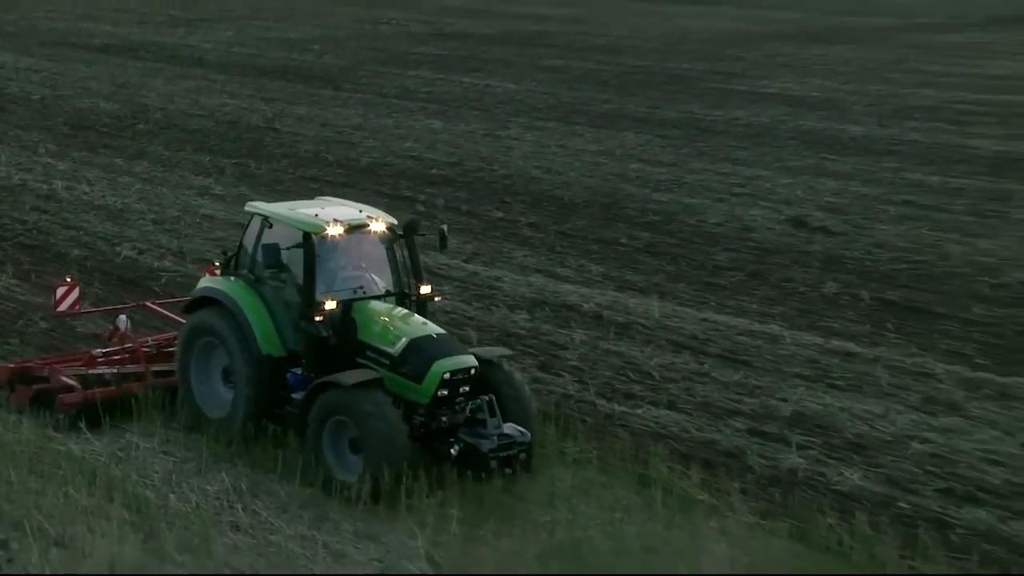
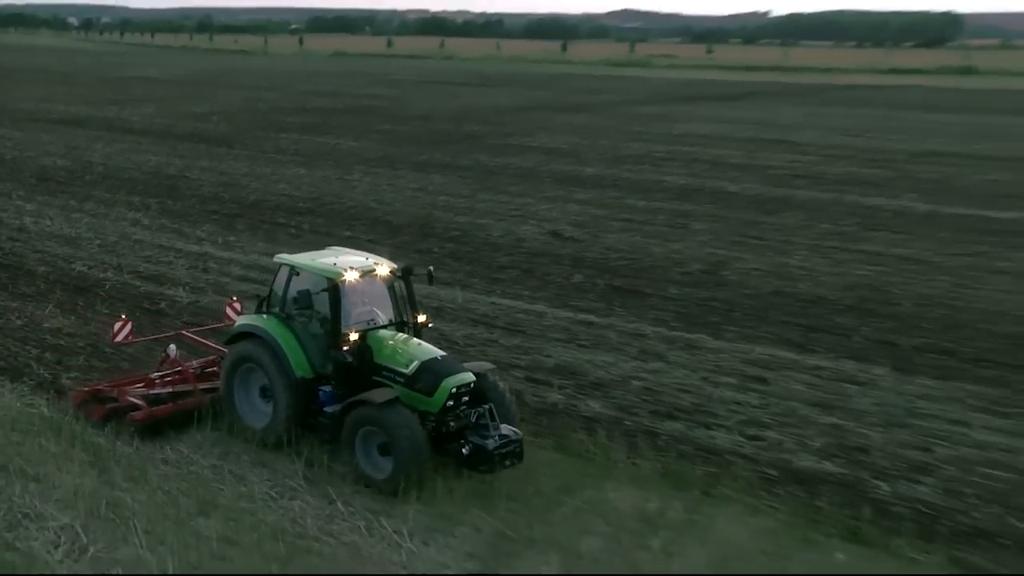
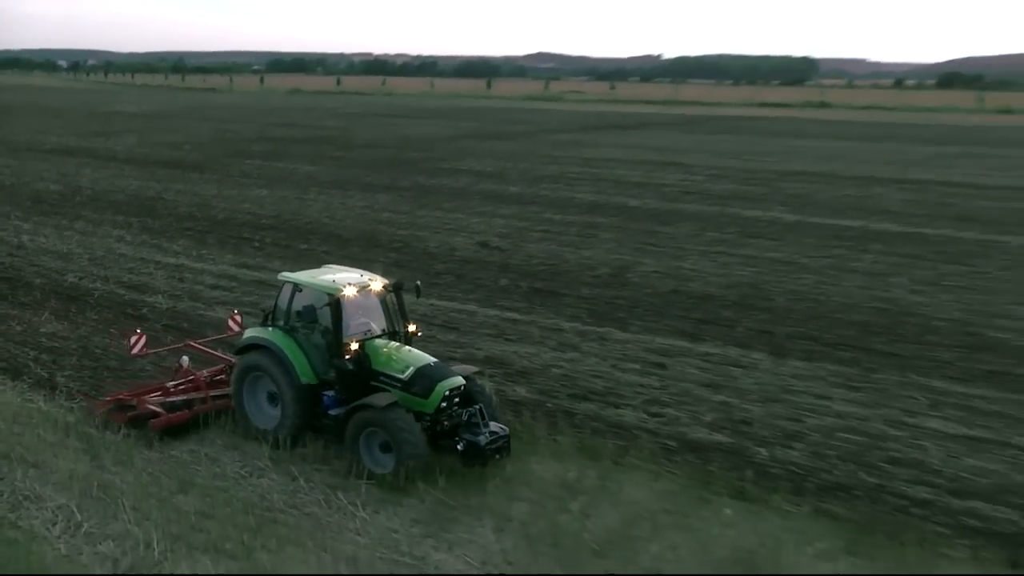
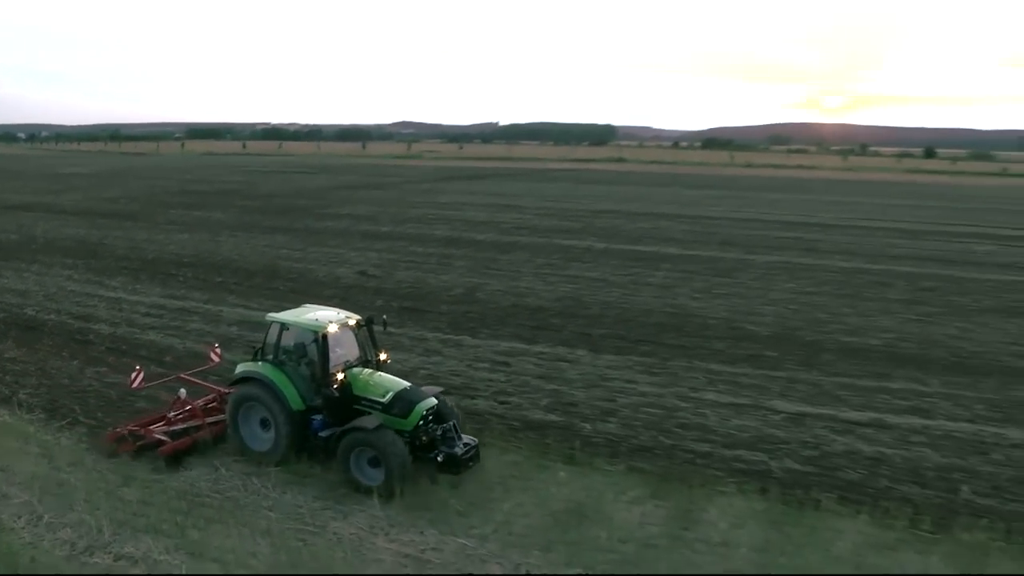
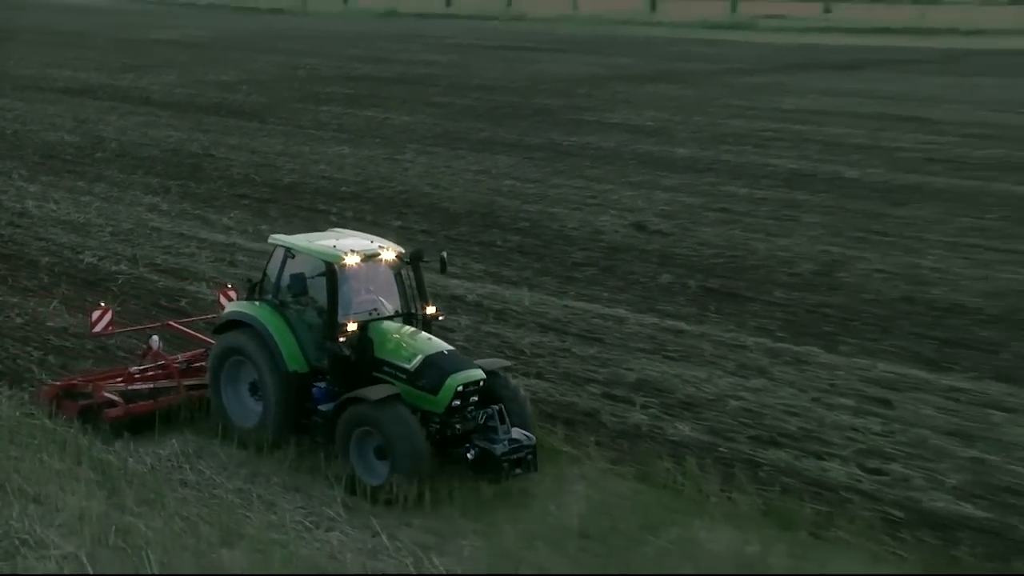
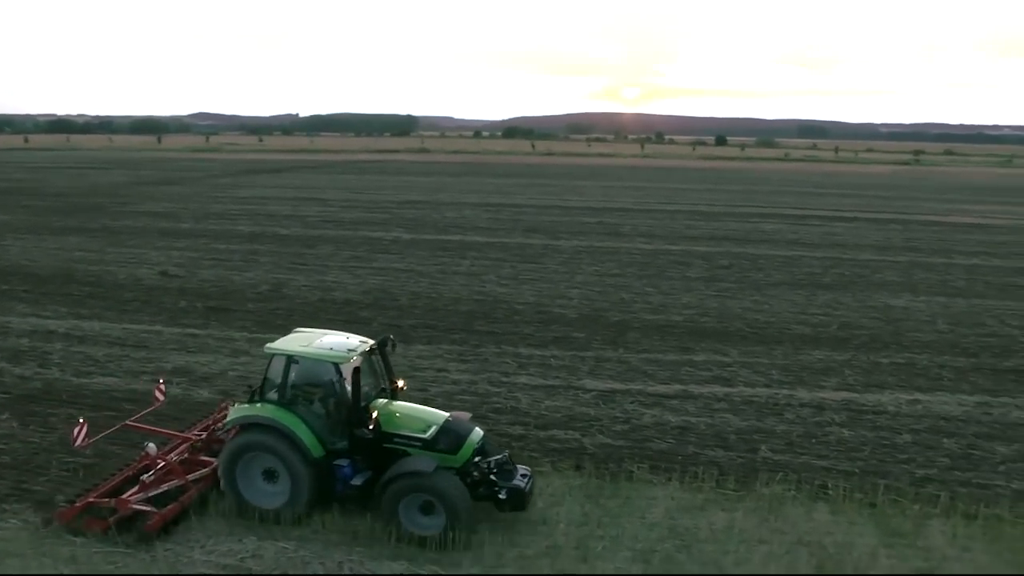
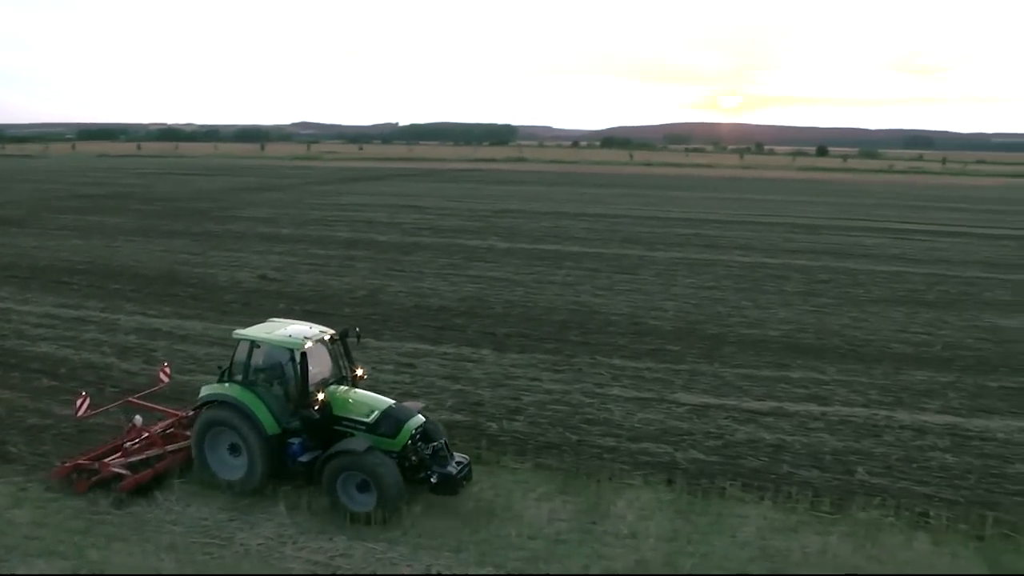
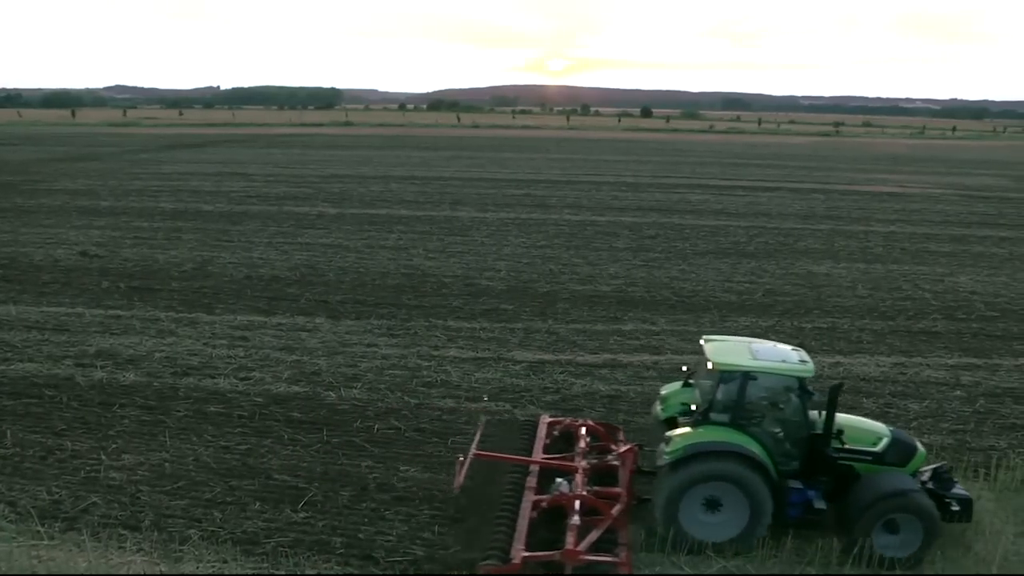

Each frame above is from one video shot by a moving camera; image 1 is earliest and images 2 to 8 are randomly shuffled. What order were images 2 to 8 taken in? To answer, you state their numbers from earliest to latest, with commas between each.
5, 2, 3, 4, 7, 6, 8
